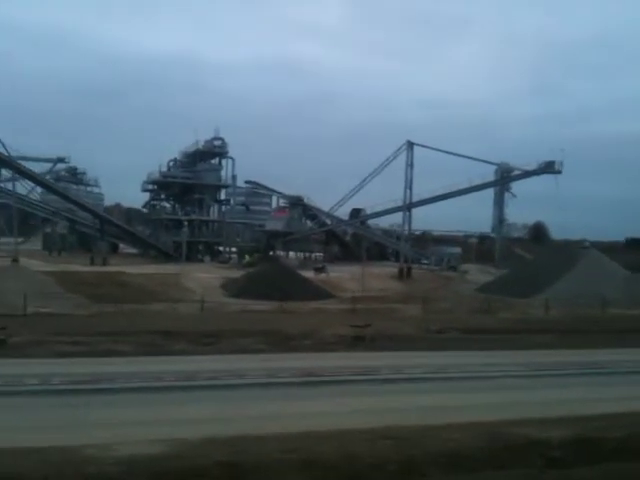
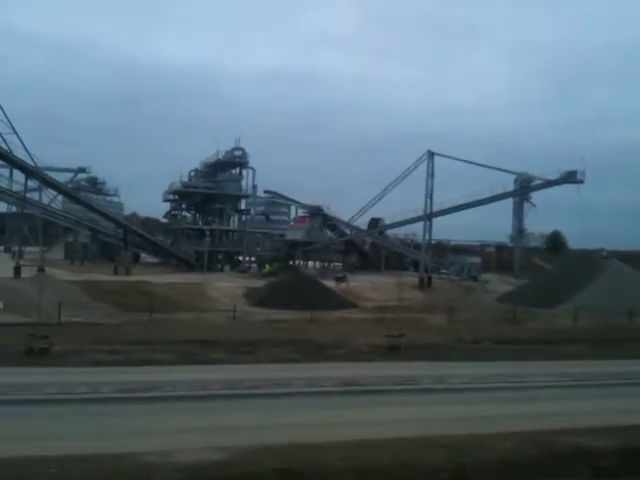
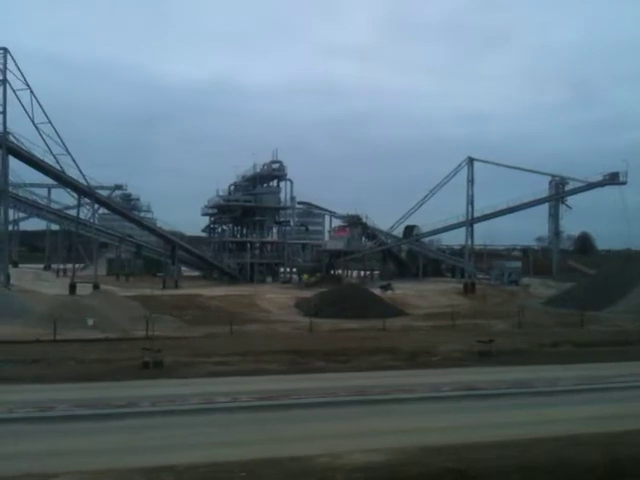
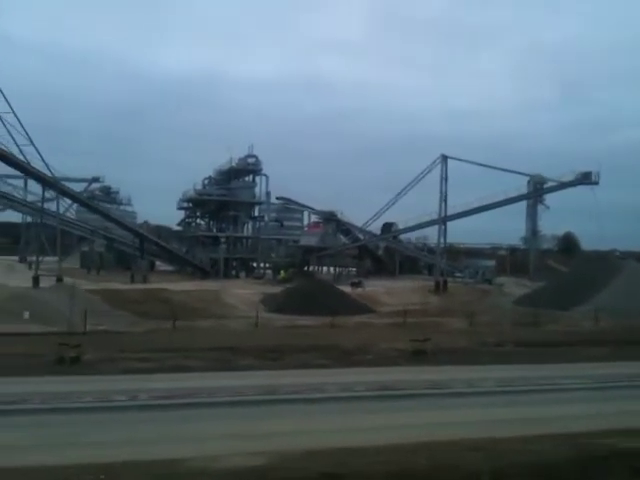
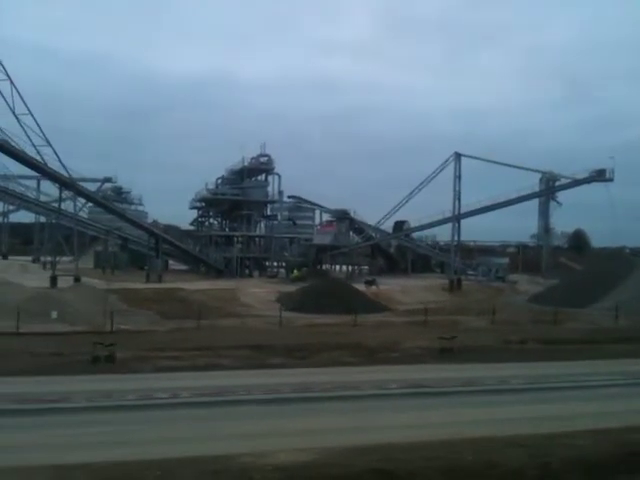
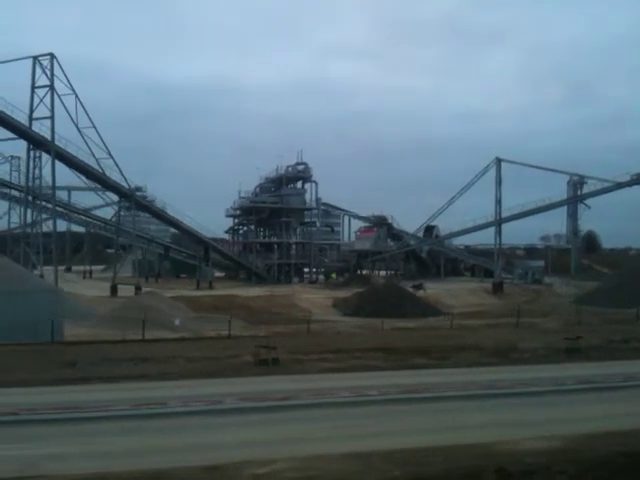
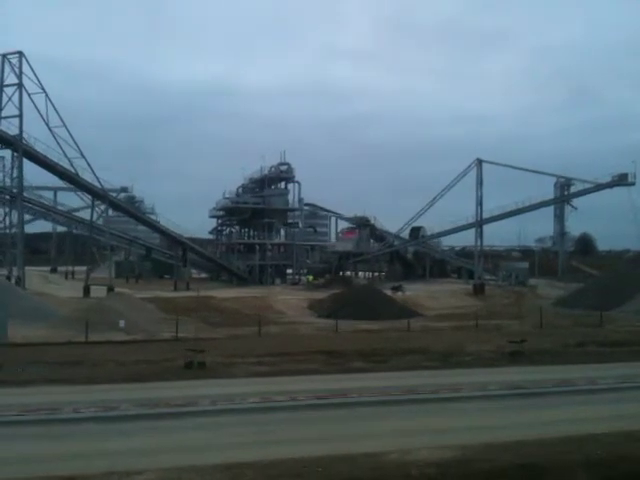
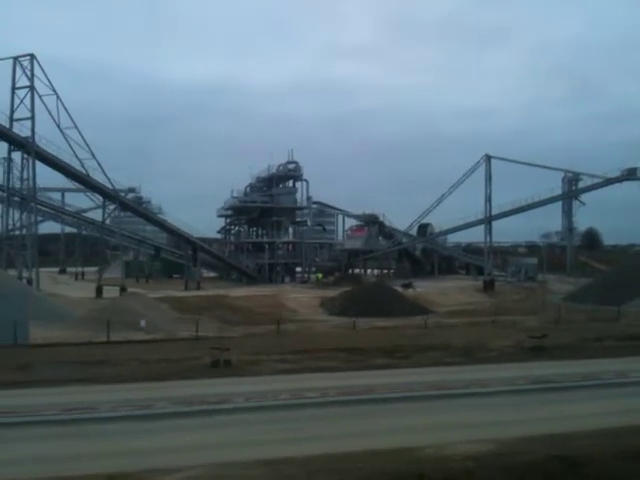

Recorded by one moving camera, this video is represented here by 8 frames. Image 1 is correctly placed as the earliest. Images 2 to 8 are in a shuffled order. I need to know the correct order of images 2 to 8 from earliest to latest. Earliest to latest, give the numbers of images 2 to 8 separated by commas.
2, 4, 5, 3, 7, 8, 6
